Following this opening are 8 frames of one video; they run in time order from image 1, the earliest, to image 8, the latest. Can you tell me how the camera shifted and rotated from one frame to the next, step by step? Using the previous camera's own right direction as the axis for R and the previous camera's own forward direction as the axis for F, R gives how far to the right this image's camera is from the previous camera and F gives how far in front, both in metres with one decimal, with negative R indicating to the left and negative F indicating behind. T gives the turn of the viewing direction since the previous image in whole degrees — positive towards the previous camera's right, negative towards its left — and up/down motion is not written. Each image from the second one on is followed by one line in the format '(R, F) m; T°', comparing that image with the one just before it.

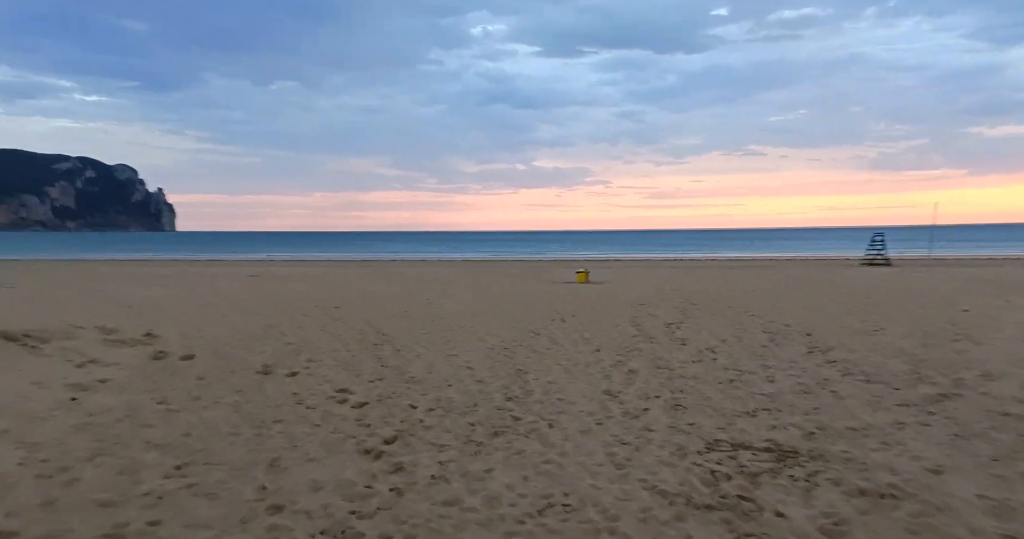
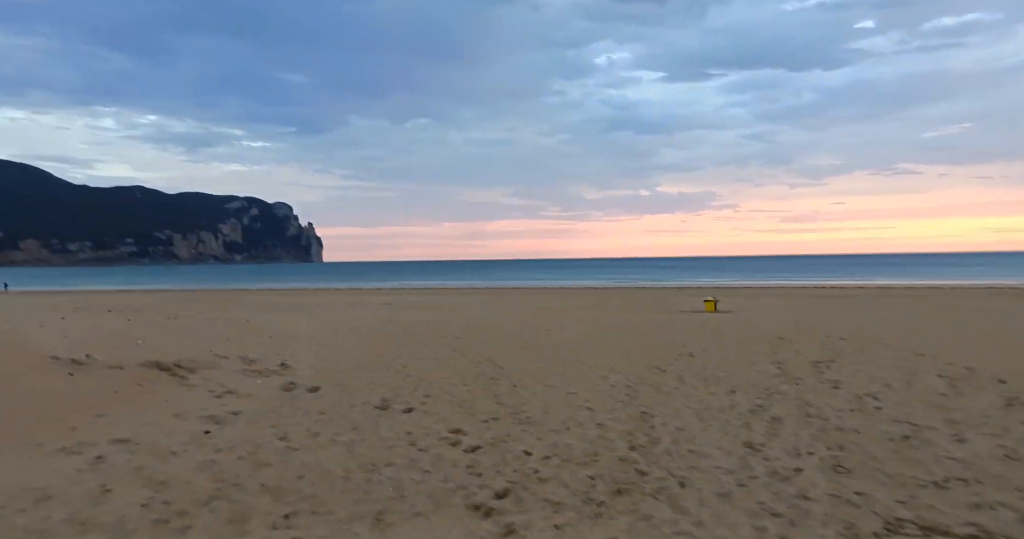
(0.0, +0.4) m; -10°
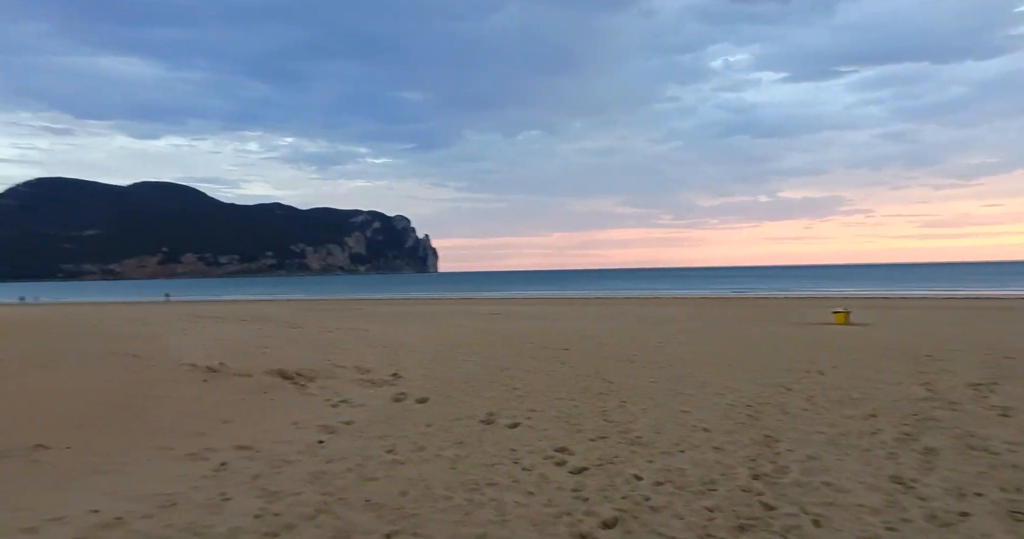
(0.0, +0.2) m; -9°
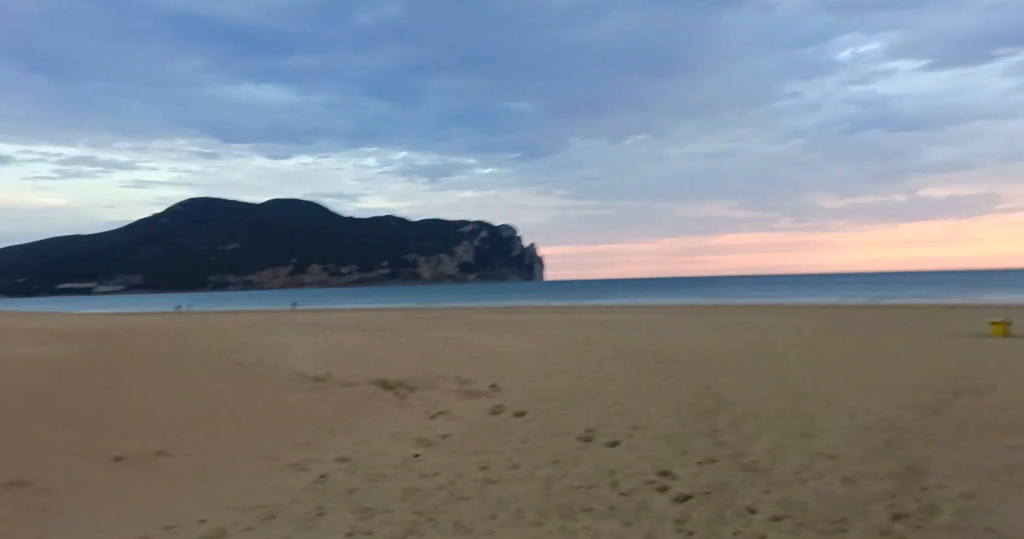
(+0.1, +0.3) m; -9°
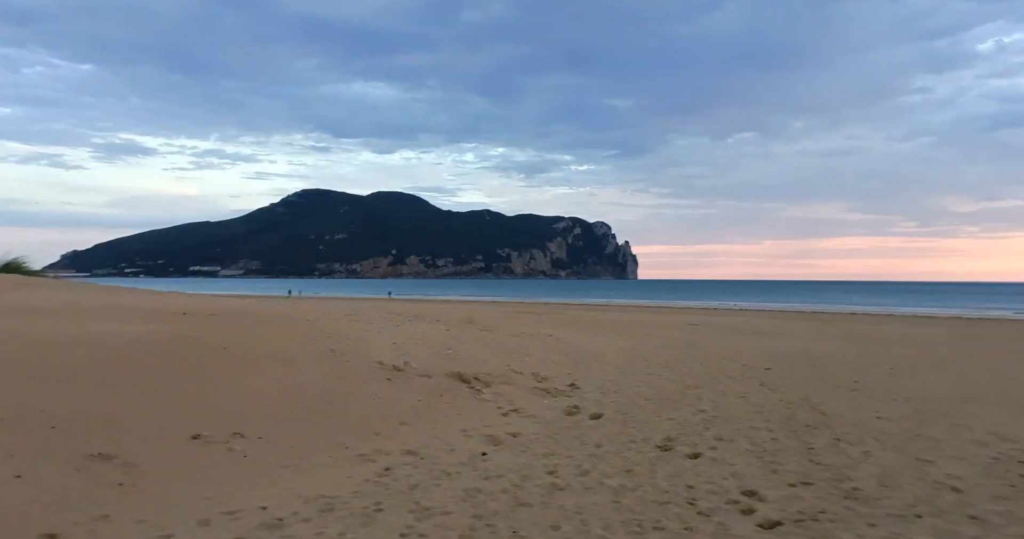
(+0.1, +0.3) m; -8°
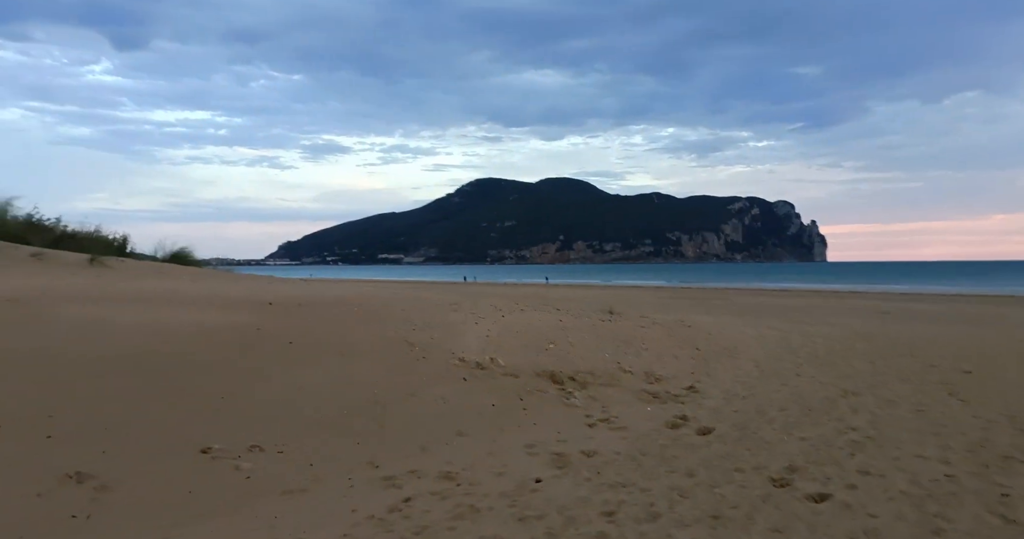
(+0.6, +1.1) m; -14°
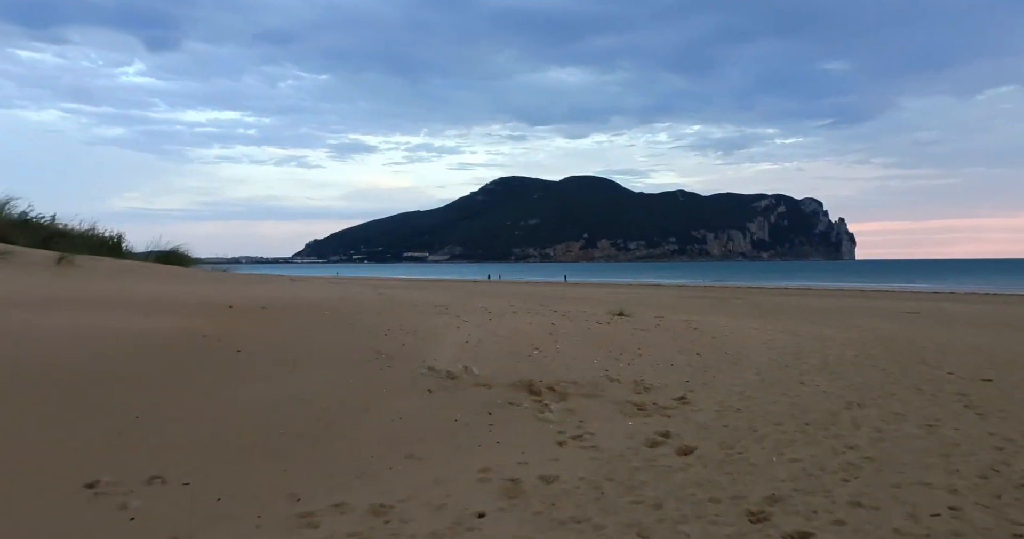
(+0.4, +0.5) m; -2°
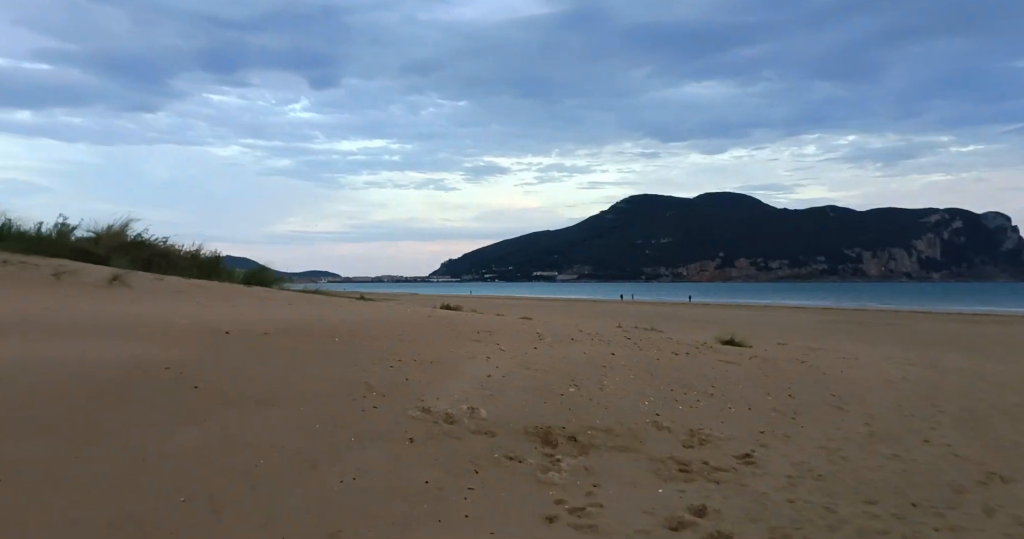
(+0.8, +1.1) m; -11°
